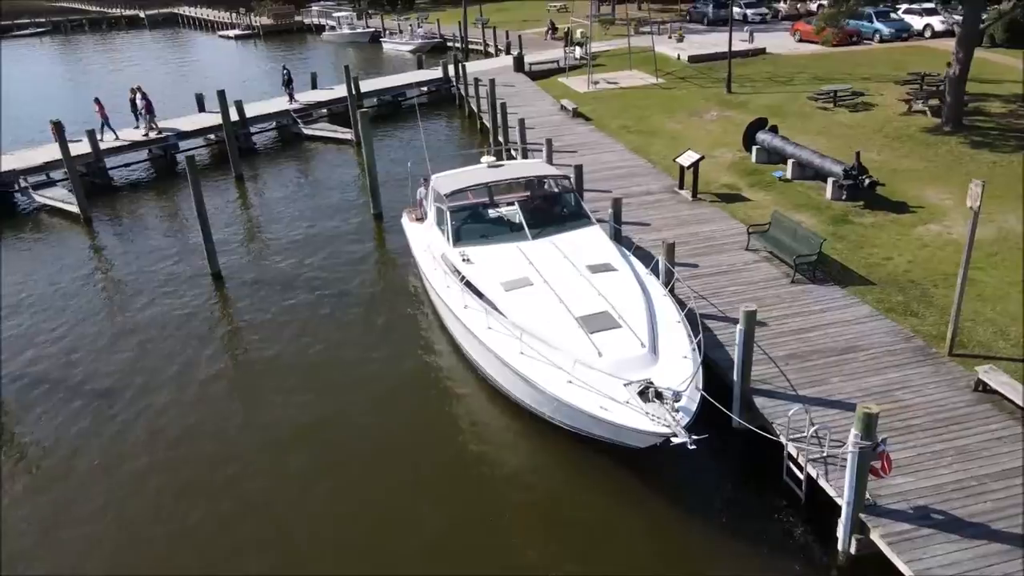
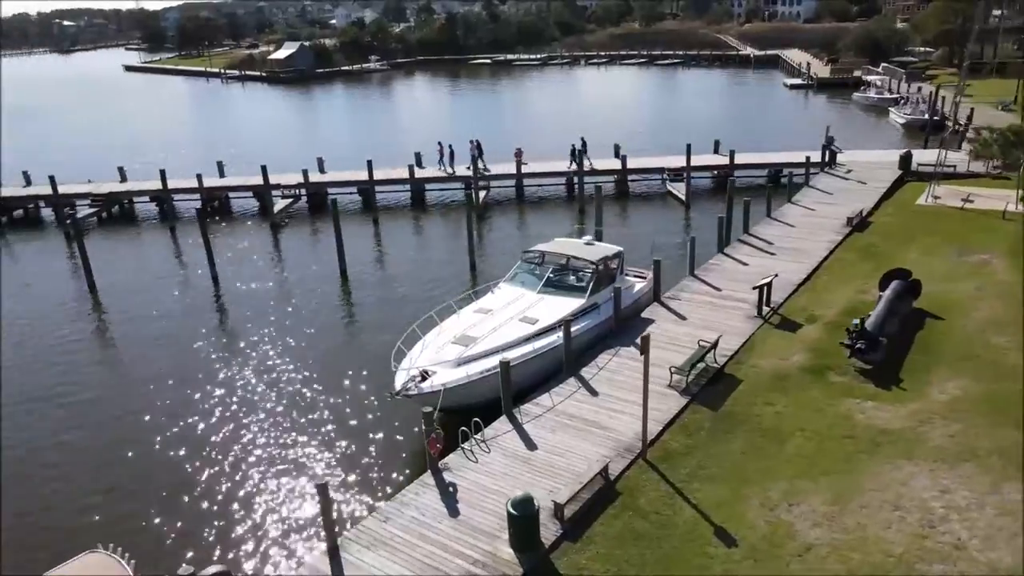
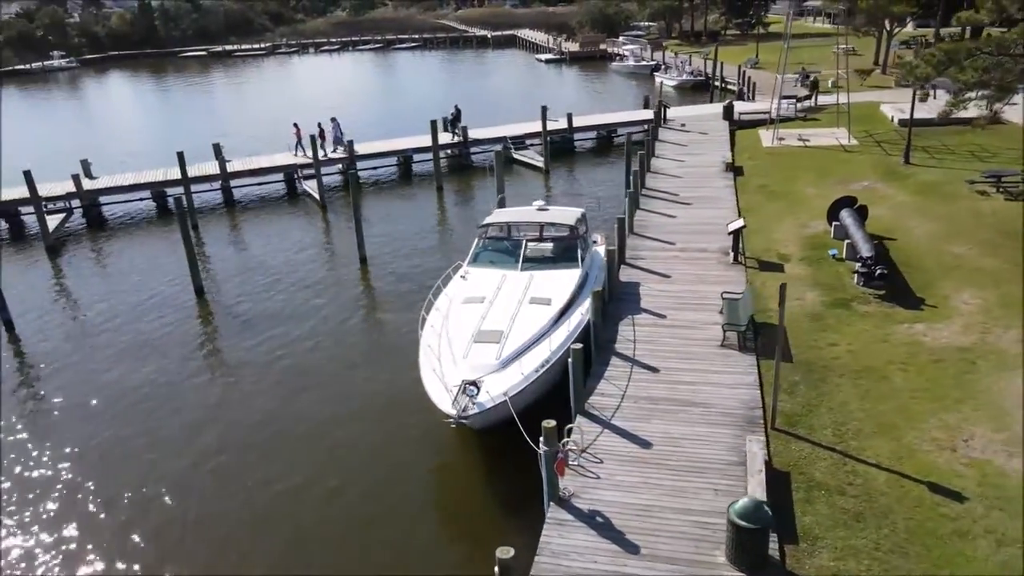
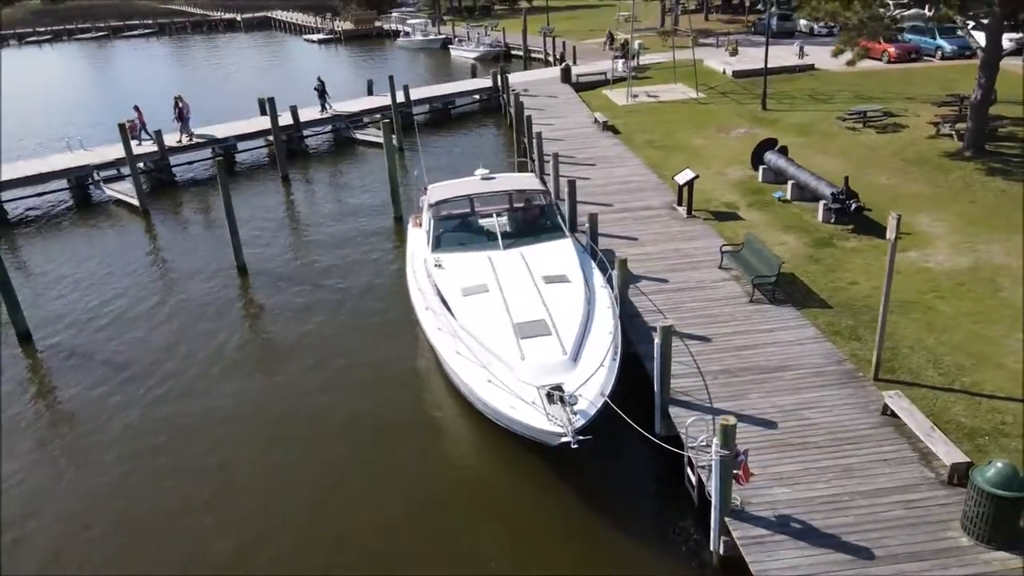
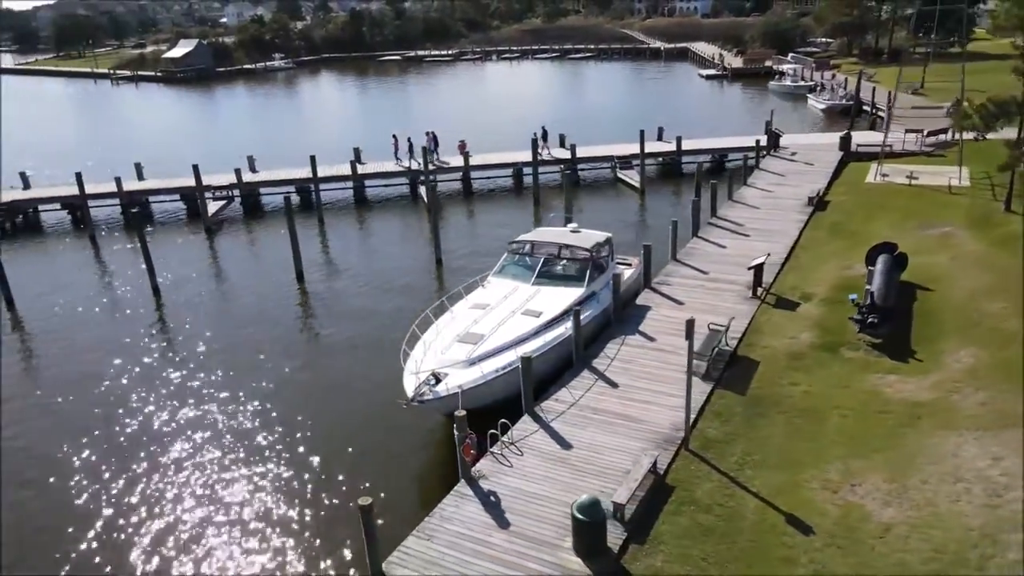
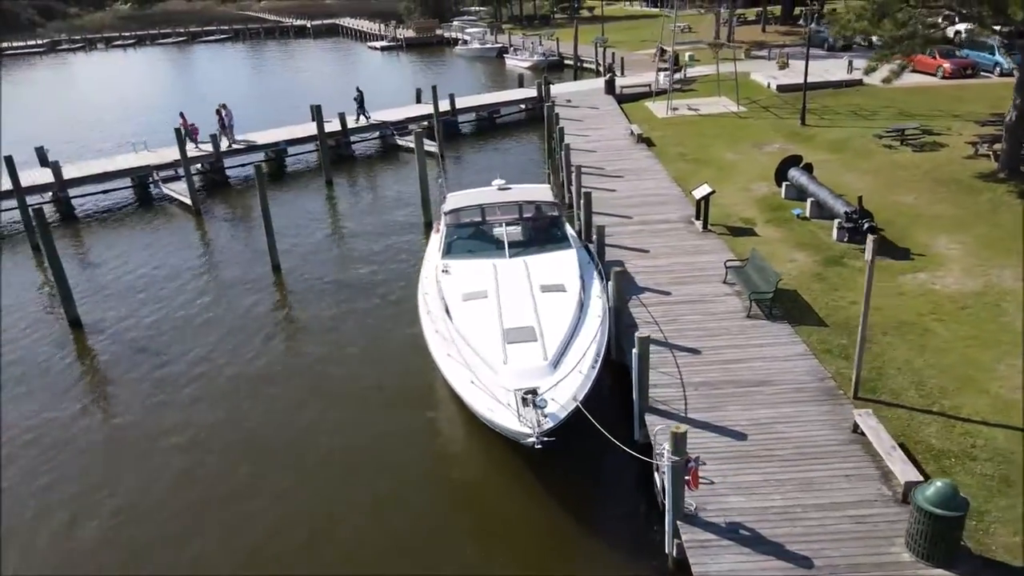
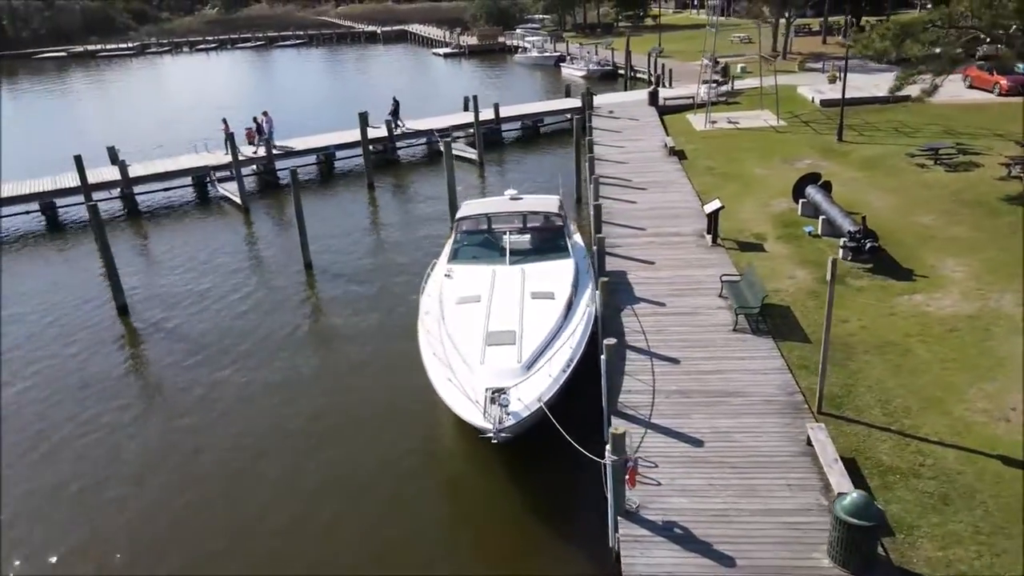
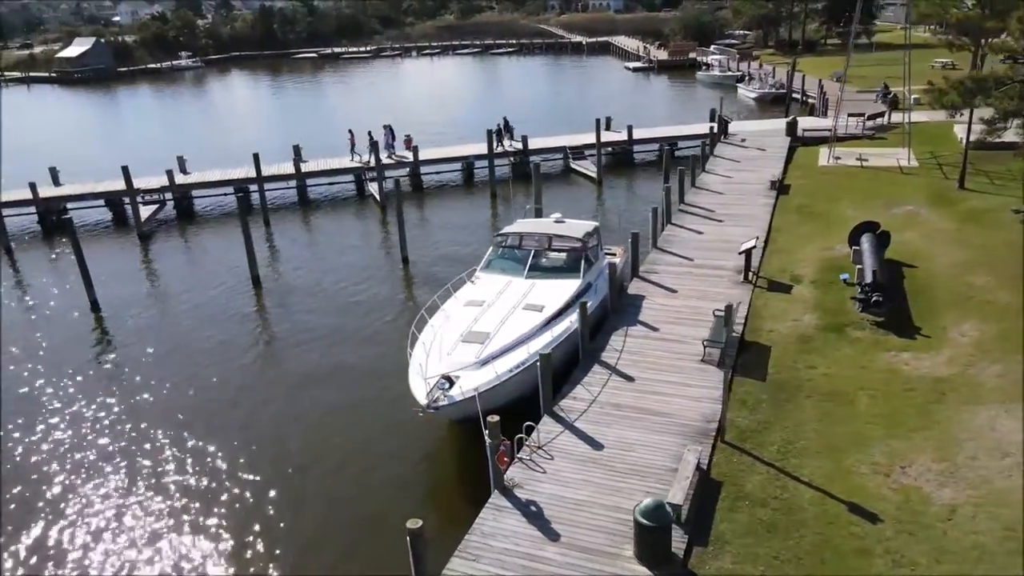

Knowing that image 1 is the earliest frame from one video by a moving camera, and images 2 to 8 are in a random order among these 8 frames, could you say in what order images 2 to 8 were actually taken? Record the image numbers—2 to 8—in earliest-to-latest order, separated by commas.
4, 6, 7, 3, 8, 5, 2
